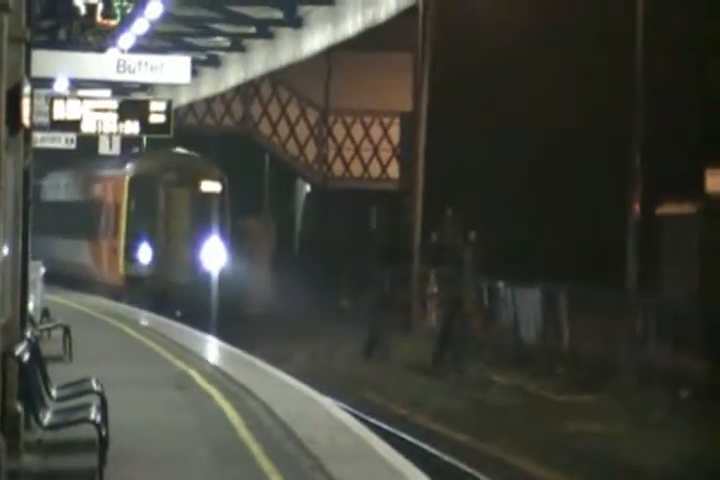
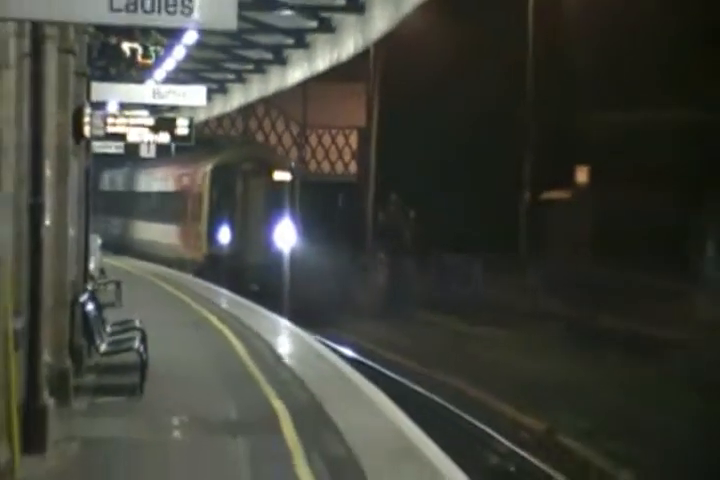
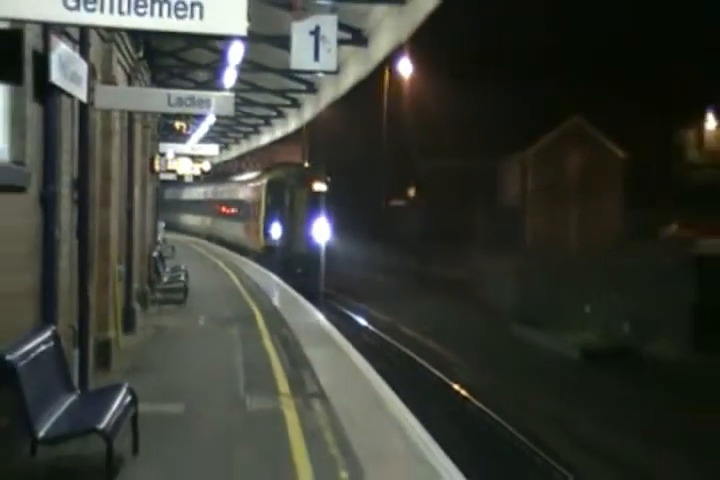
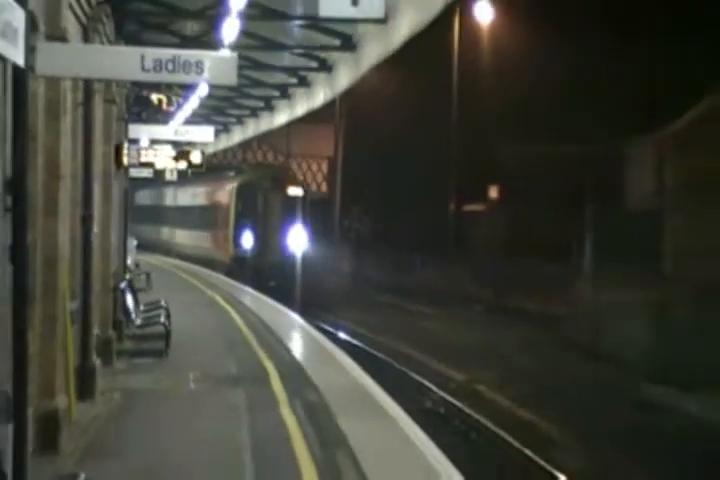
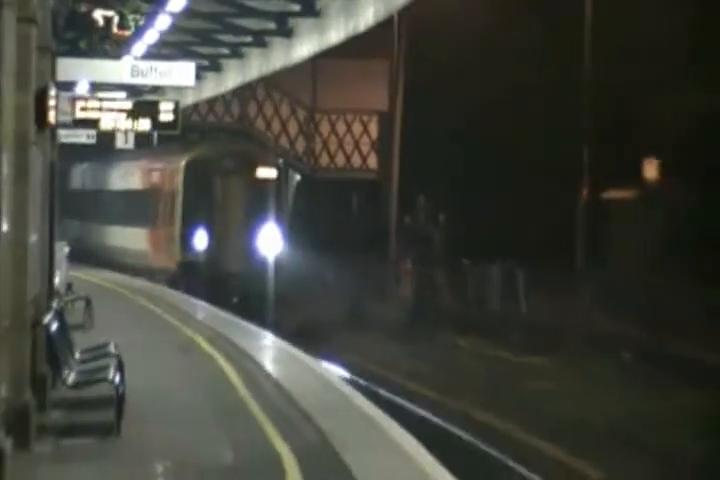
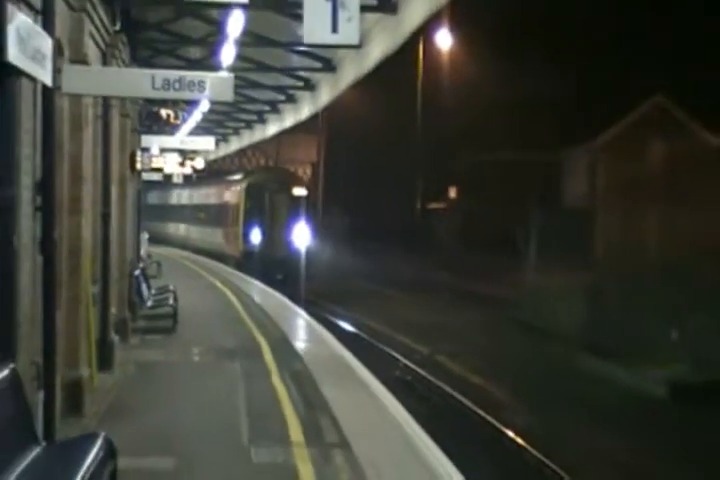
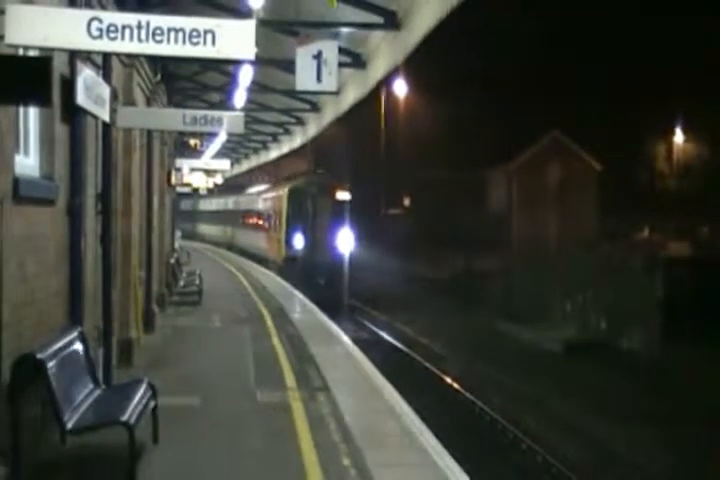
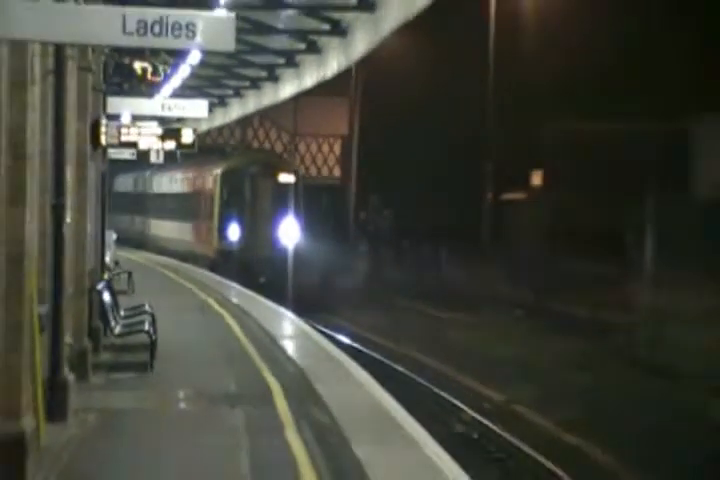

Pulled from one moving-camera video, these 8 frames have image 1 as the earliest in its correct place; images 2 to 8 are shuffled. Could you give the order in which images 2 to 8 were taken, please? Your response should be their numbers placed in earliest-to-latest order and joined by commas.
5, 2, 8, 4, 6, 3, 7
